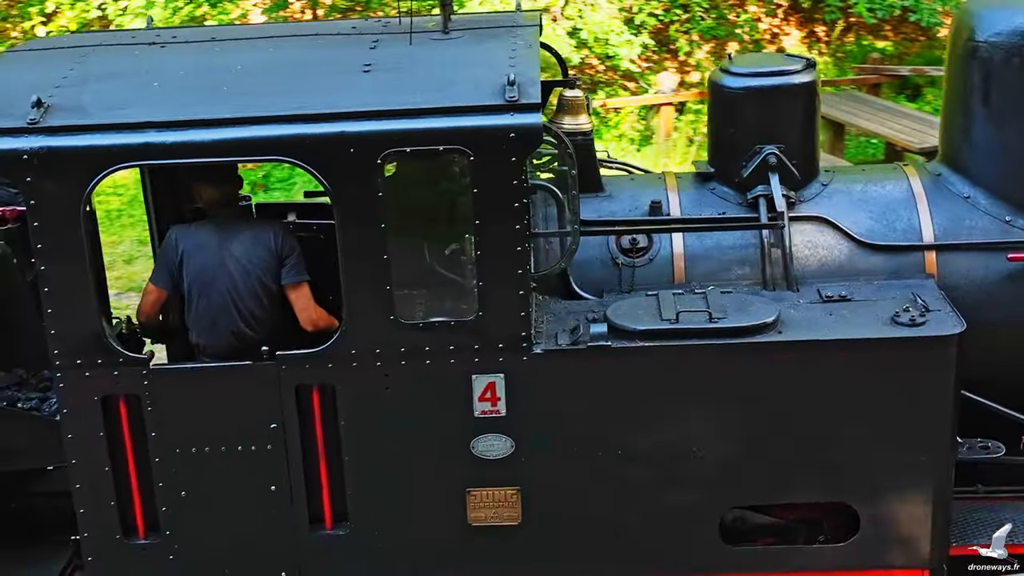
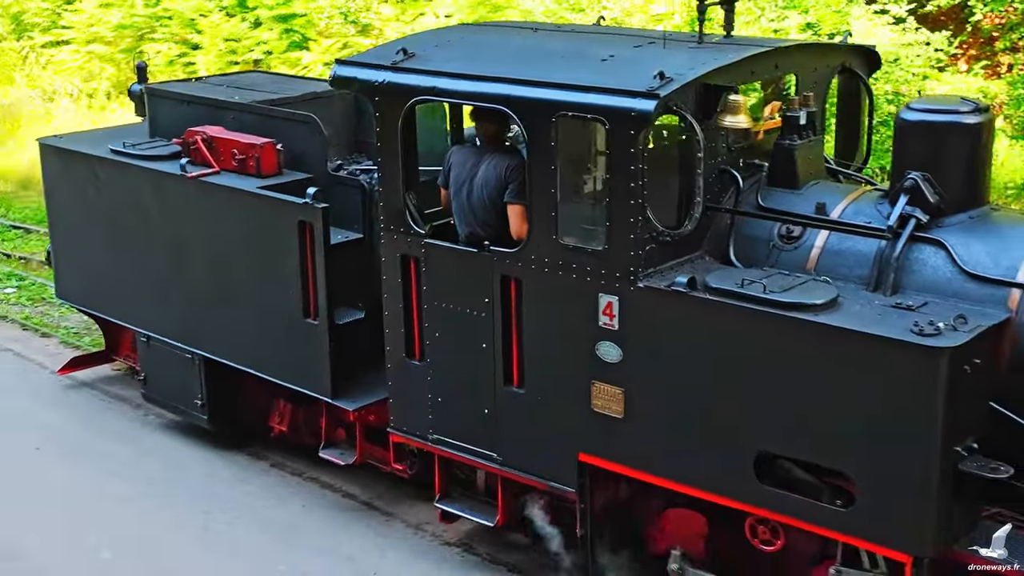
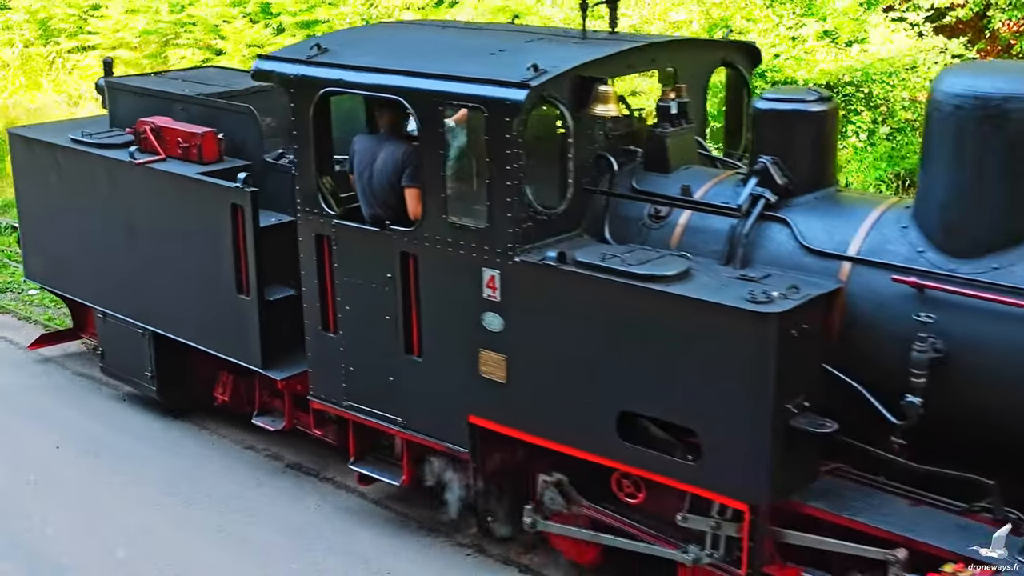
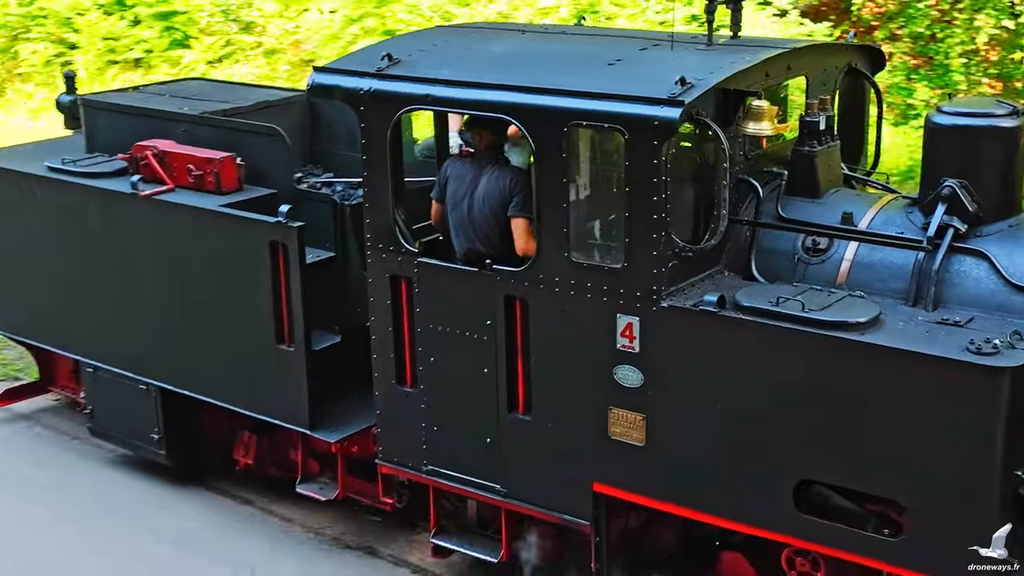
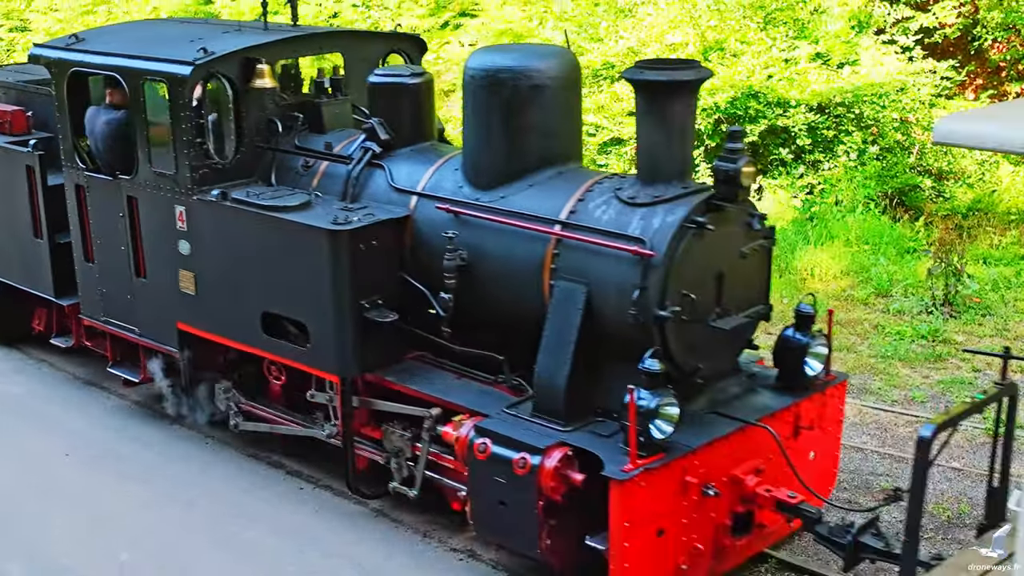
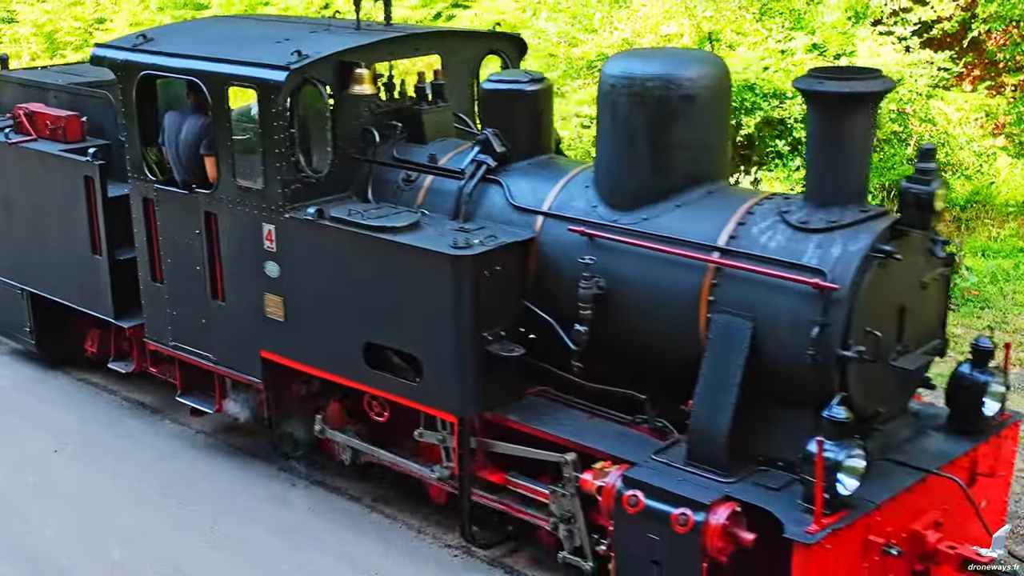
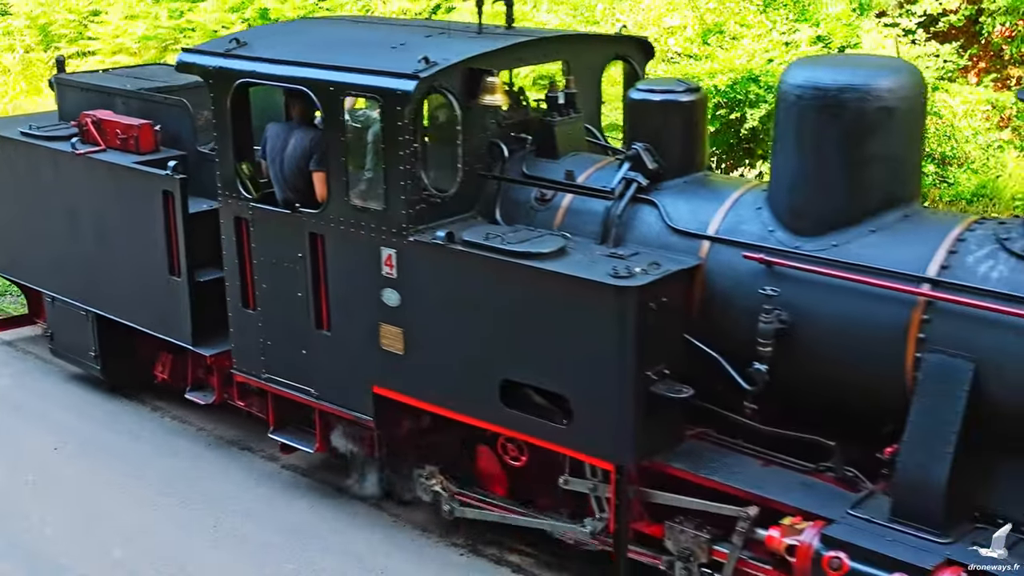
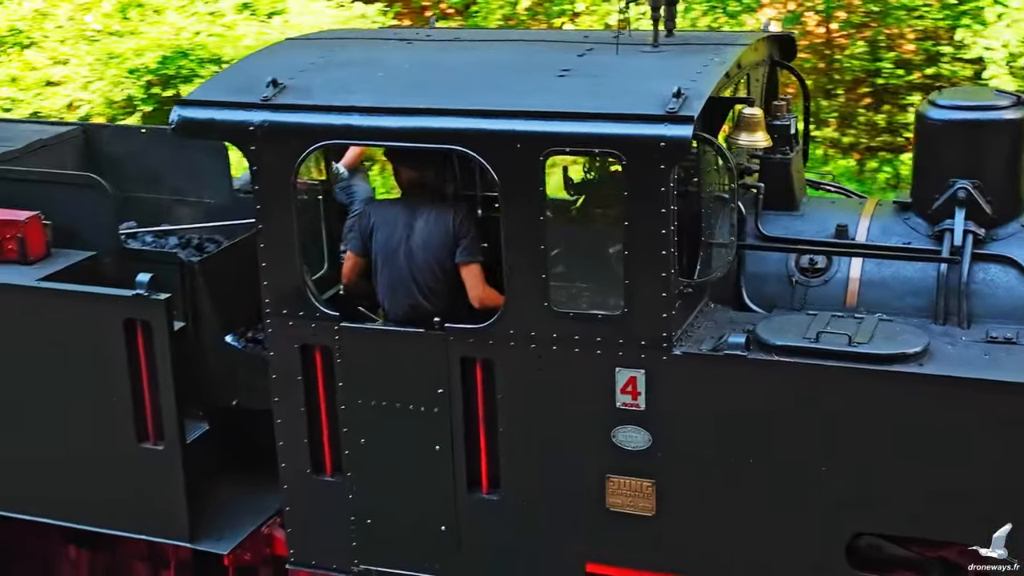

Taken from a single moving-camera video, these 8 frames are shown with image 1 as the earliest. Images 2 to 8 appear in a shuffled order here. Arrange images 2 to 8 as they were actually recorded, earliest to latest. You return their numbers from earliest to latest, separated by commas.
8, 4, 2, 3, 7, 6, 5
